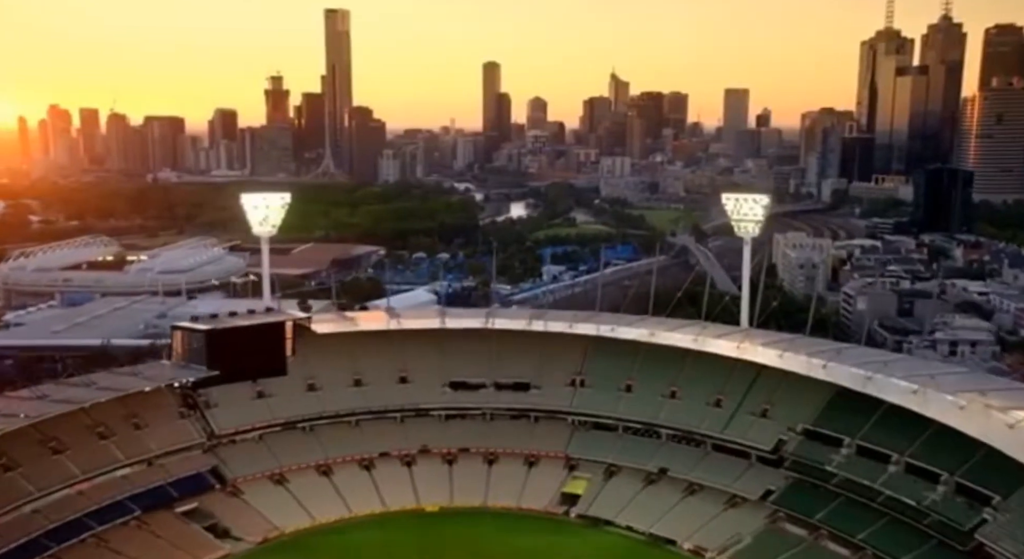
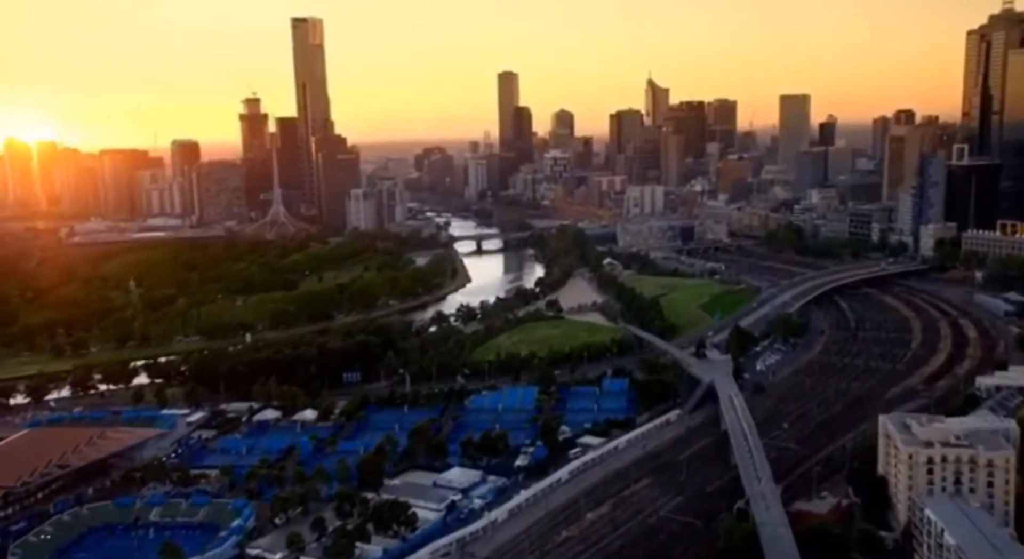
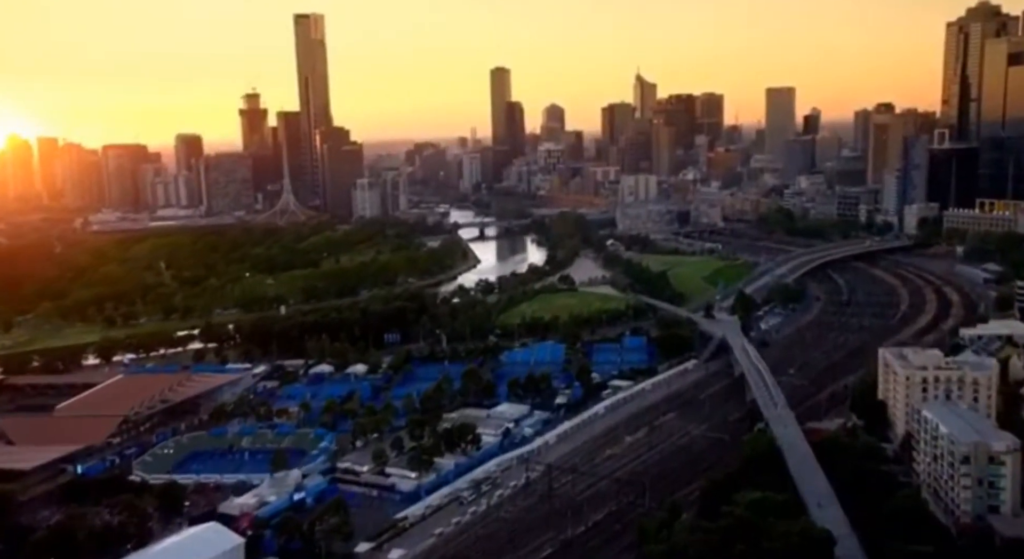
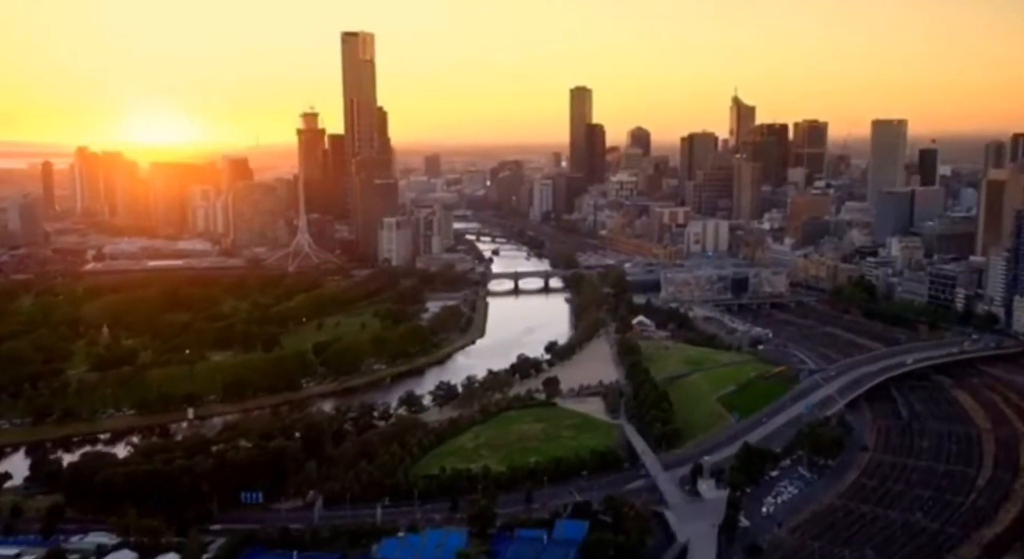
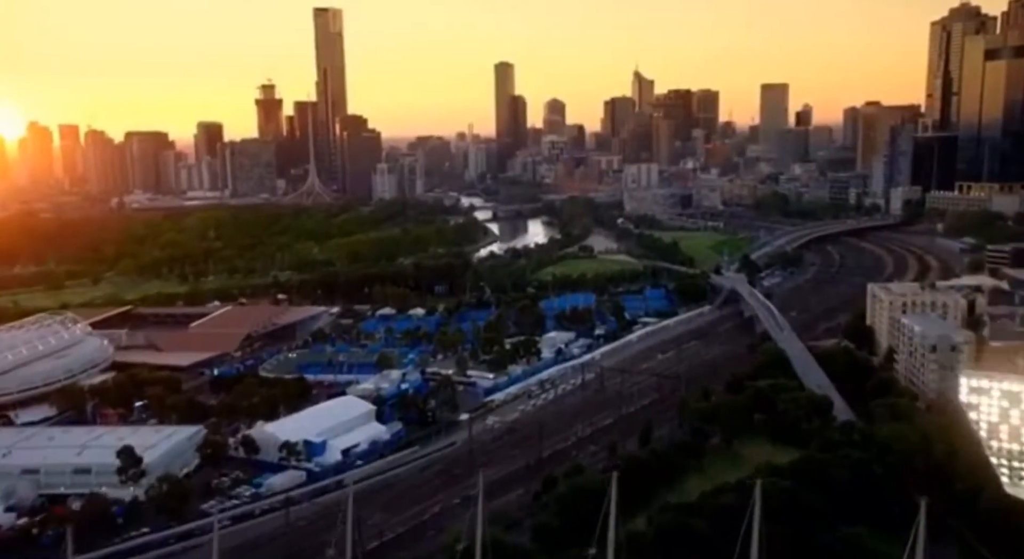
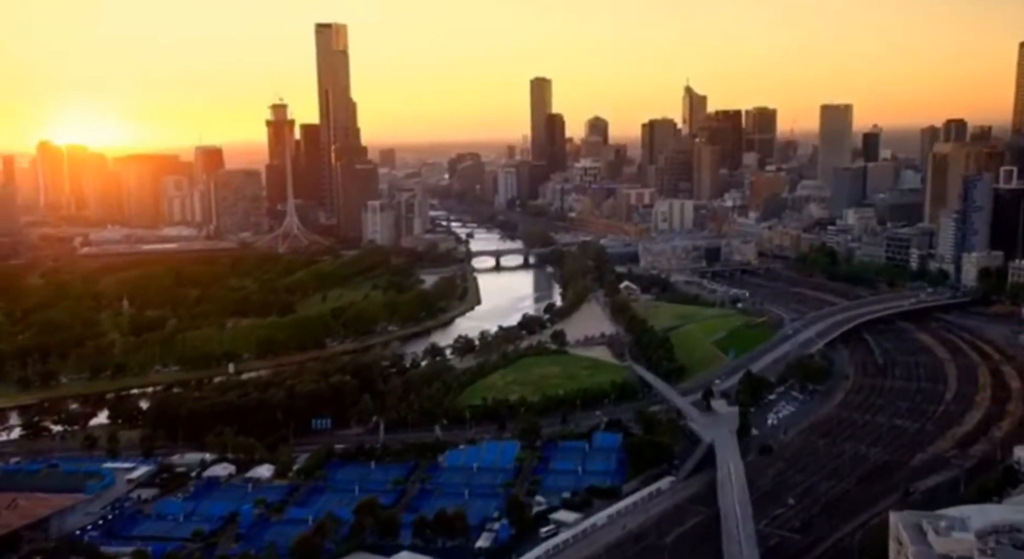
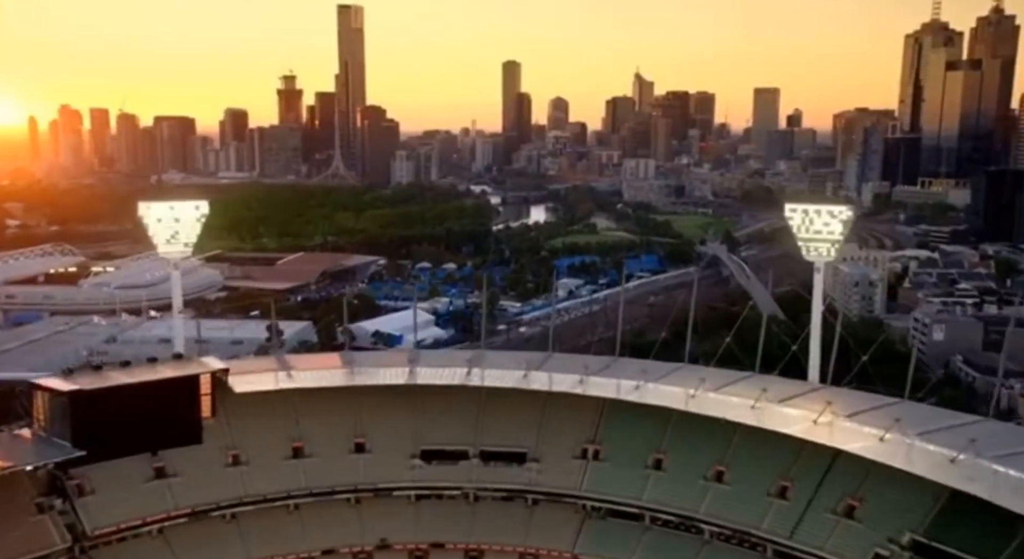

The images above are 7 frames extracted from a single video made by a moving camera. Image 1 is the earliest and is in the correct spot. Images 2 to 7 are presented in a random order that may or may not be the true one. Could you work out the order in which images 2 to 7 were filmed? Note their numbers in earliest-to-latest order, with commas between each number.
7, 5, 3, 2, 6, 4
